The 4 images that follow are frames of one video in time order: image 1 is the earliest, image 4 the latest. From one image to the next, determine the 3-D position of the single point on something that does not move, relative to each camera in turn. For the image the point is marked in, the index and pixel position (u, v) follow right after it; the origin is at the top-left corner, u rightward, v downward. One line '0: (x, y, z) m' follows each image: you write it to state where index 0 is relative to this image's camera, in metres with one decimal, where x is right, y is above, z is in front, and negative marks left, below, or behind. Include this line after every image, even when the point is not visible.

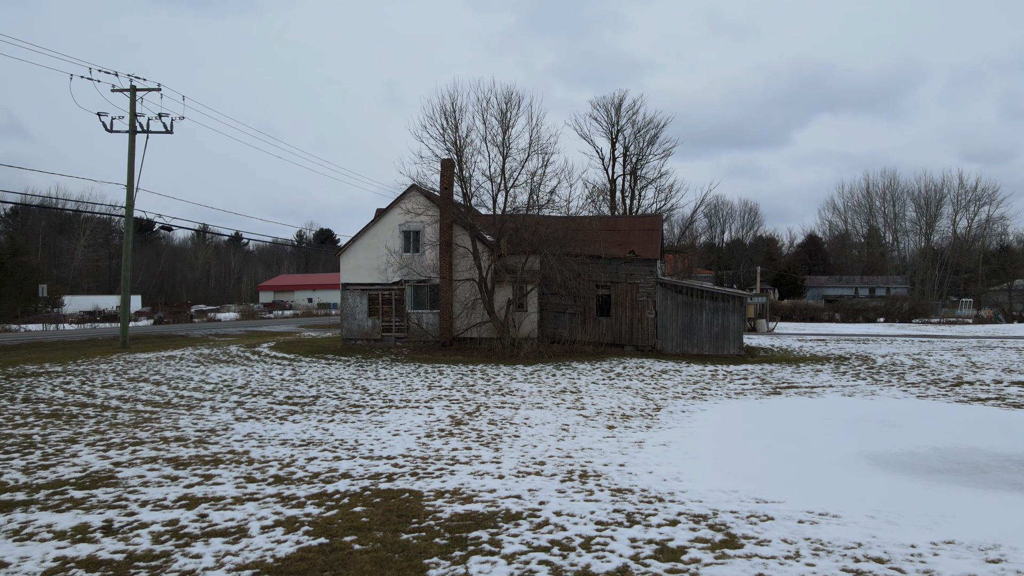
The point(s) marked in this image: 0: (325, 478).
0: (-1.8, -1.8, +7.1) m
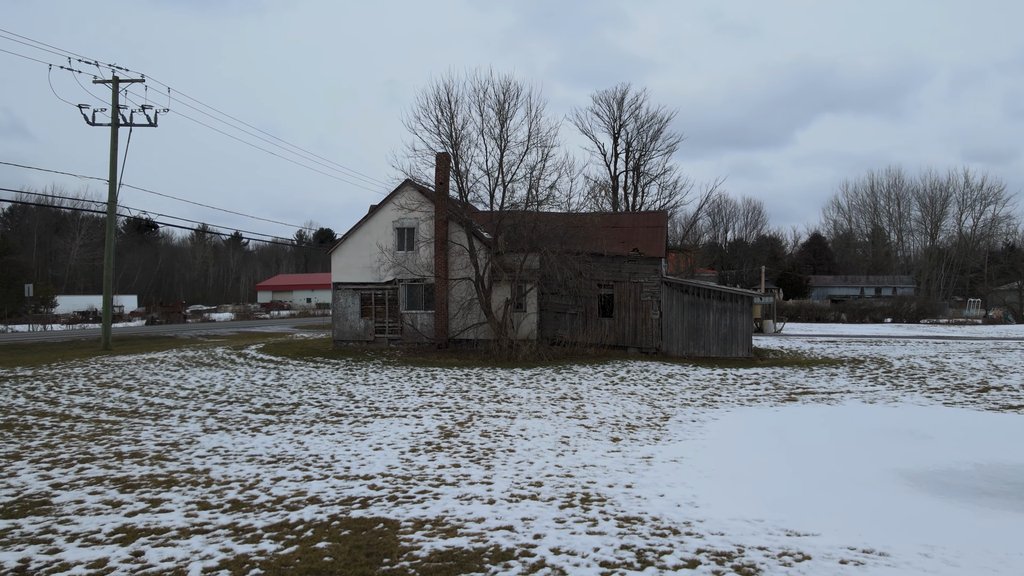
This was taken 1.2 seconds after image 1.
0: (-1.8, -1.8, +6.2) m
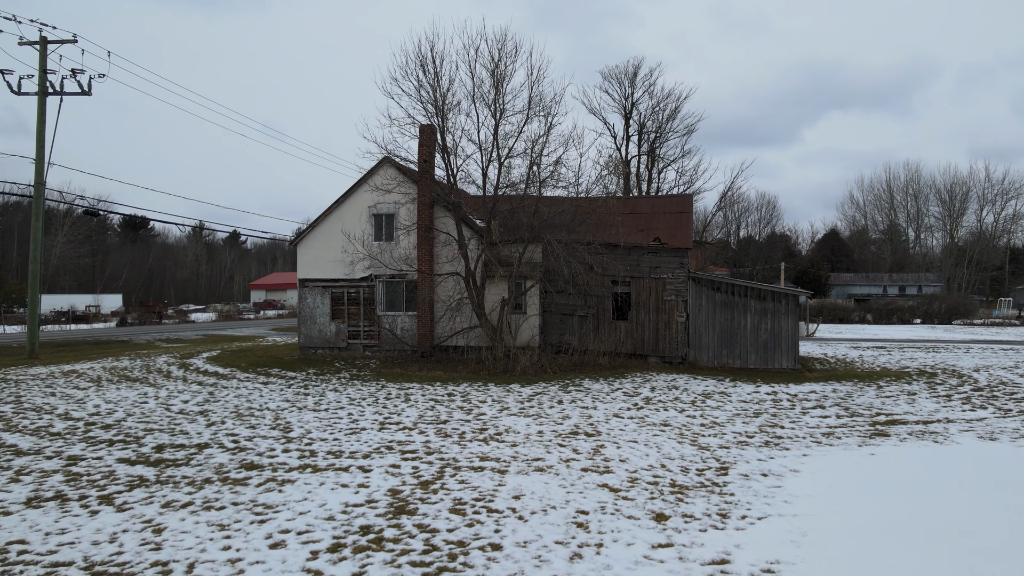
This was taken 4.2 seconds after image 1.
0: (-1.9, -1.7, +3.0) m
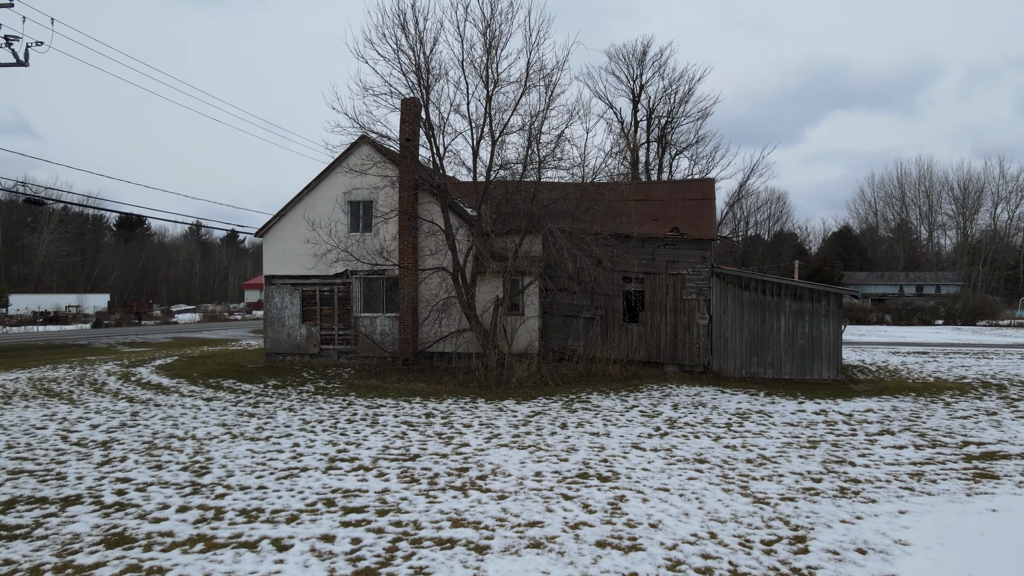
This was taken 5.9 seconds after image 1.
0: (-2.0, -1.7, +0.7) m
